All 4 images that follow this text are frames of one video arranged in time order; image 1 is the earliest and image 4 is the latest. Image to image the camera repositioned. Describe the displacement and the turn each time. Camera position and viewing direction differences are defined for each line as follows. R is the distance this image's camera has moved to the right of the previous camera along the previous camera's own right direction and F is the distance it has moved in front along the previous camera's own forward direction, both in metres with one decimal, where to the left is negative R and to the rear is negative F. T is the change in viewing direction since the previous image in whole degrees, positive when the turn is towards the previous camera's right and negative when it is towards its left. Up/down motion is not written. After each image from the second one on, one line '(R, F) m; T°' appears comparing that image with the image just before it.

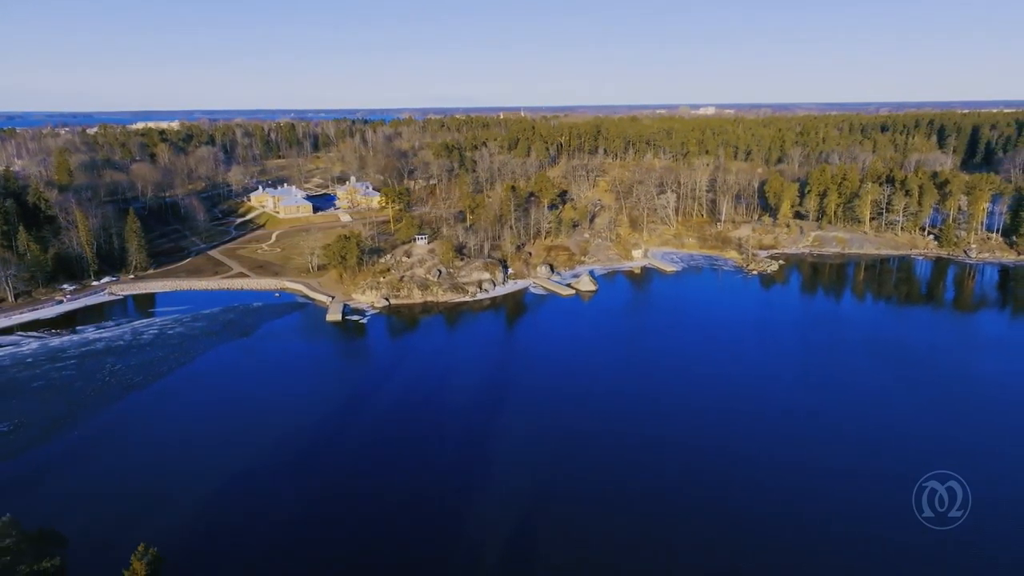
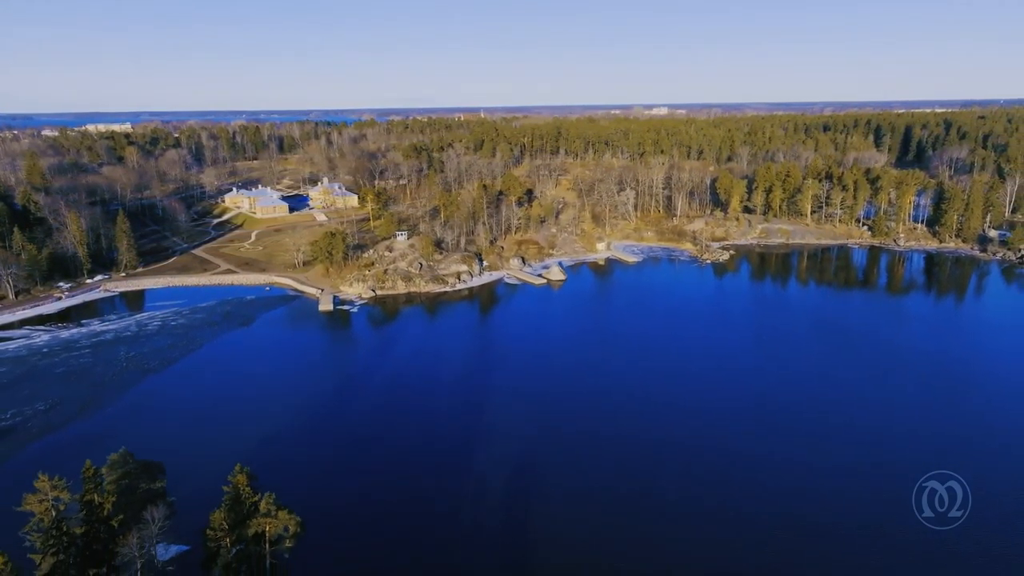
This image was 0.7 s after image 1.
(-0.6, -1.9) m; +3°
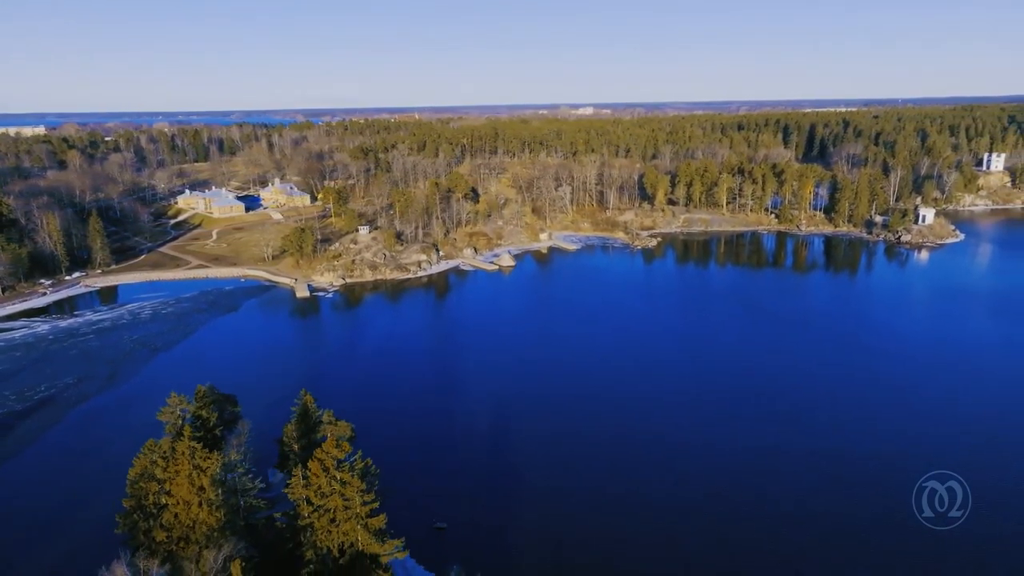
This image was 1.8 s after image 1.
(-1.0, -2.9) m; +6°
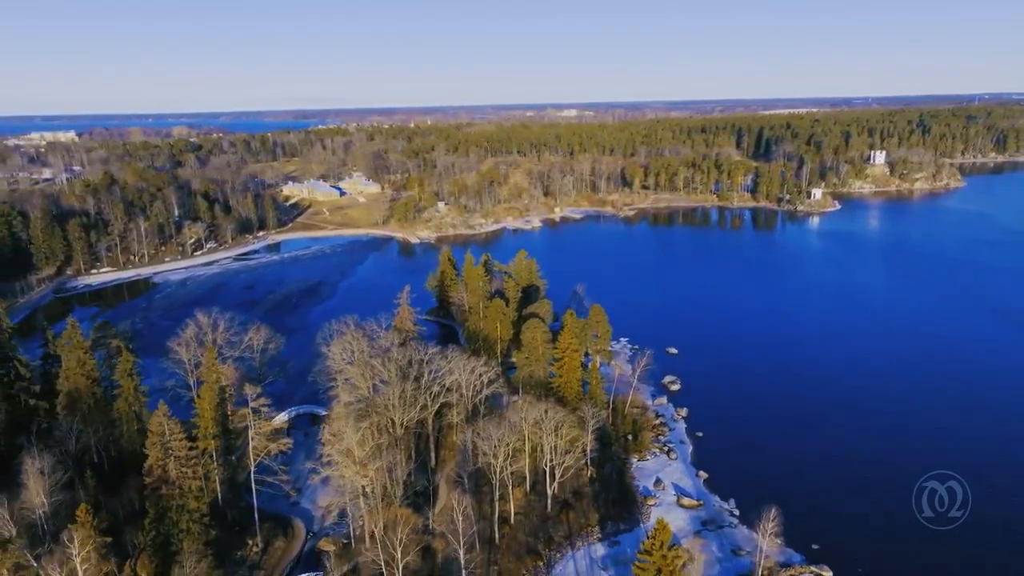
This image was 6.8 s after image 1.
(-2.8, -15.2) m; +1°
